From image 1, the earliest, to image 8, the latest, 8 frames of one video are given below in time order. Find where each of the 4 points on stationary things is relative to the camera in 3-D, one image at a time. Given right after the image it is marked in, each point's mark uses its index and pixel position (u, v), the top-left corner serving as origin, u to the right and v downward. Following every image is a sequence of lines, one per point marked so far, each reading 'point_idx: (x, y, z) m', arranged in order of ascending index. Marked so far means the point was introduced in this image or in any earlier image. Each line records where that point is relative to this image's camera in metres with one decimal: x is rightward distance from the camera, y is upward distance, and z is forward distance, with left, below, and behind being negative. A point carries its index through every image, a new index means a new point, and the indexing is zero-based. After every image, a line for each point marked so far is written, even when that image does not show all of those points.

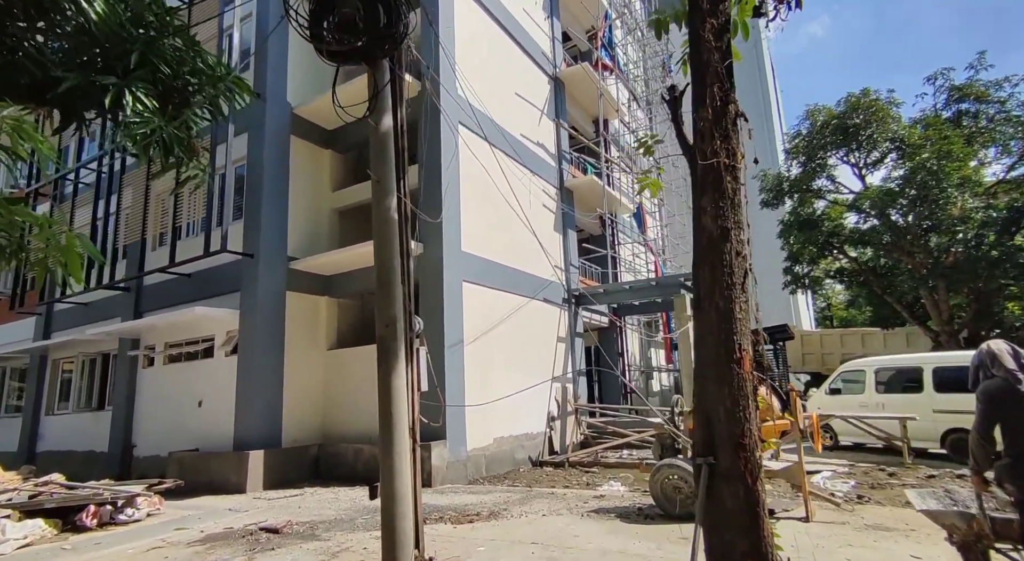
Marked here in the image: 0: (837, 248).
0: (+9.1, +0.9, +15.7) m
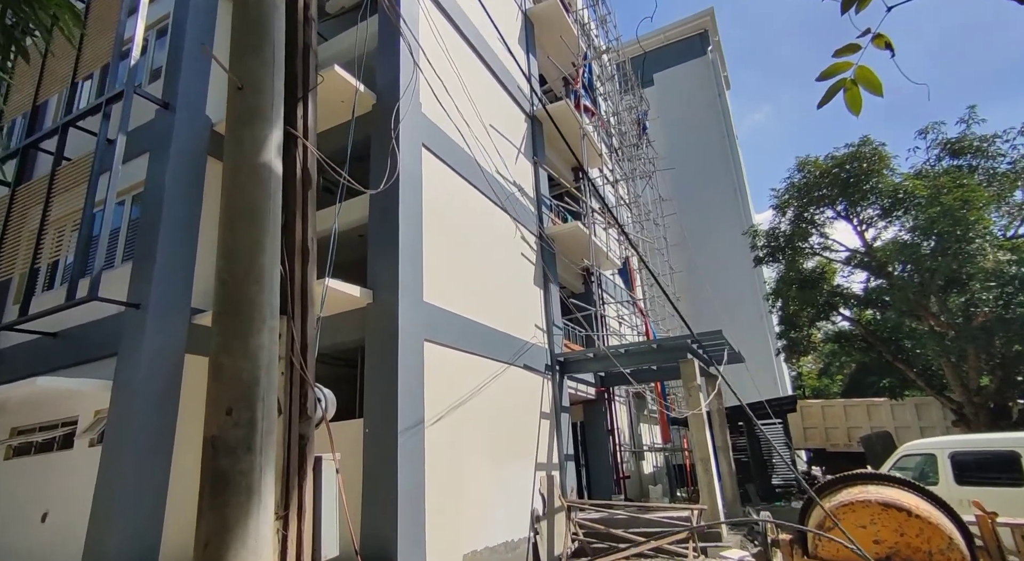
0: (+8.3, -0.8, +14.2) m
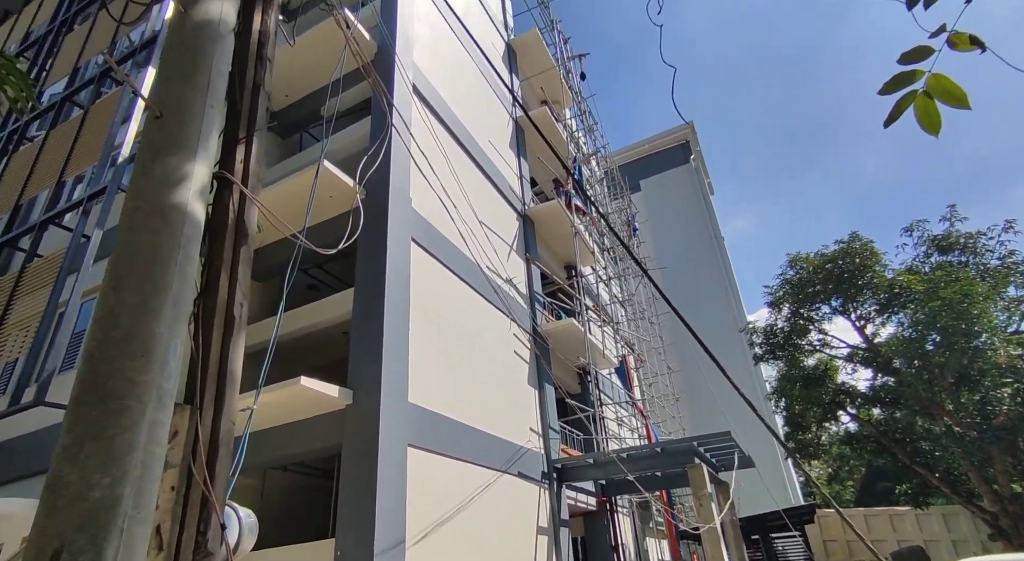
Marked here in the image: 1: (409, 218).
0: (+8.2, -3.1, +13.6) m
1: (-1.4, +0.8, +7.6) m
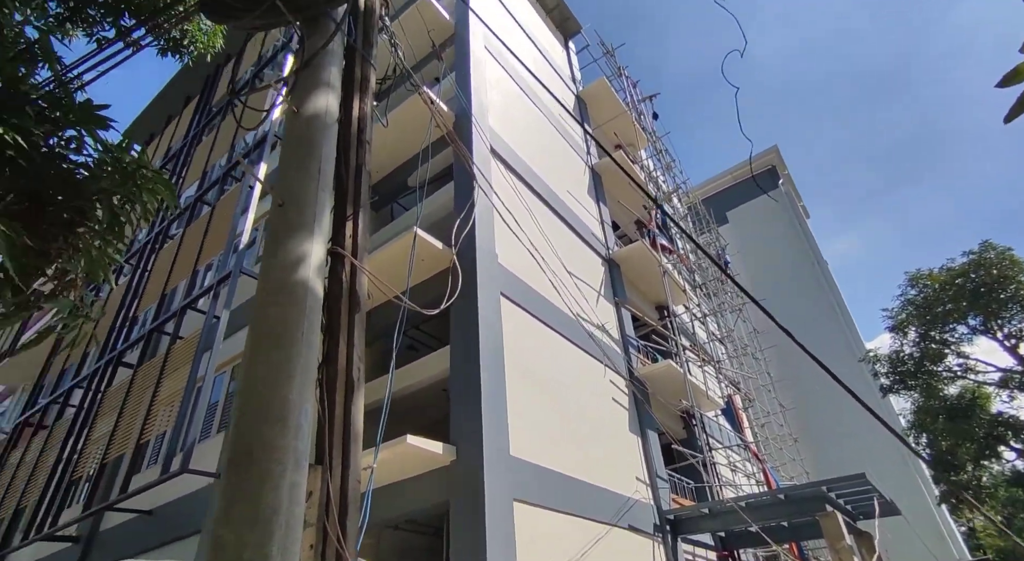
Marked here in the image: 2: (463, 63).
0: (+10.5, -3.4, +11.9) m
1: (-0.2, +0.1, +7.7) m
2: (-0.8, +3.7, +9.5) m
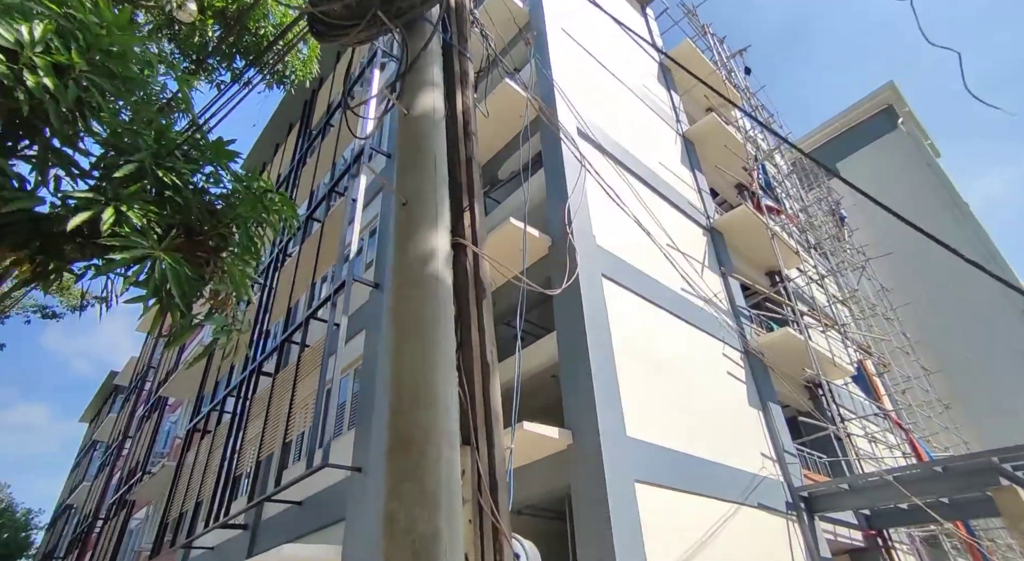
0: (+12.6, -2.0, +10.0) m
1: (+1.1, +0.3, +7.7) m
2: (+0.5, +3.9, +9.5) m
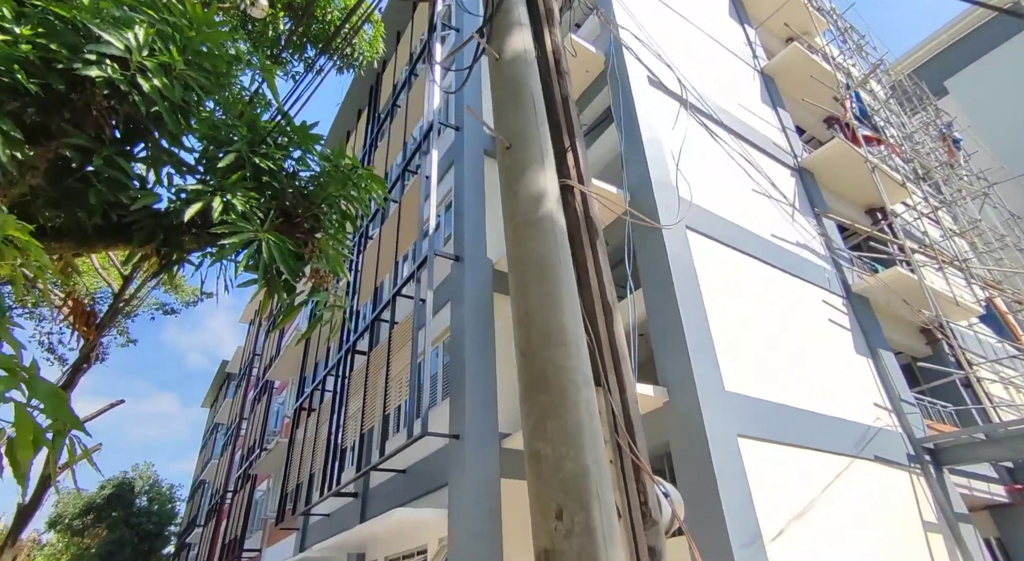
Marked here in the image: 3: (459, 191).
0: (+14.0, -0.4, +8.3) m
1: (+2.2, +1.0, +7.4) m
2: (+1.4, +4.6, +9.1) m
3: (-0.9, +1.5, +9.3) m
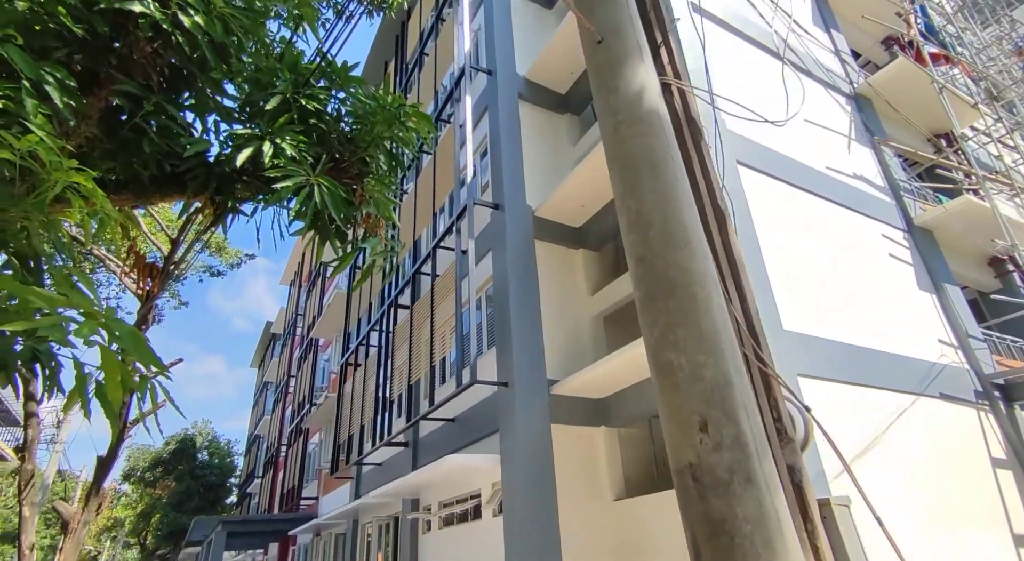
0: (+14.6, +0.9, +7.4) m
1: (+2.7, +1.7, +7.0) m
2: (+1.9, +5.4, +8.4) m
3: (-0.3, +2.3, +9.0) m
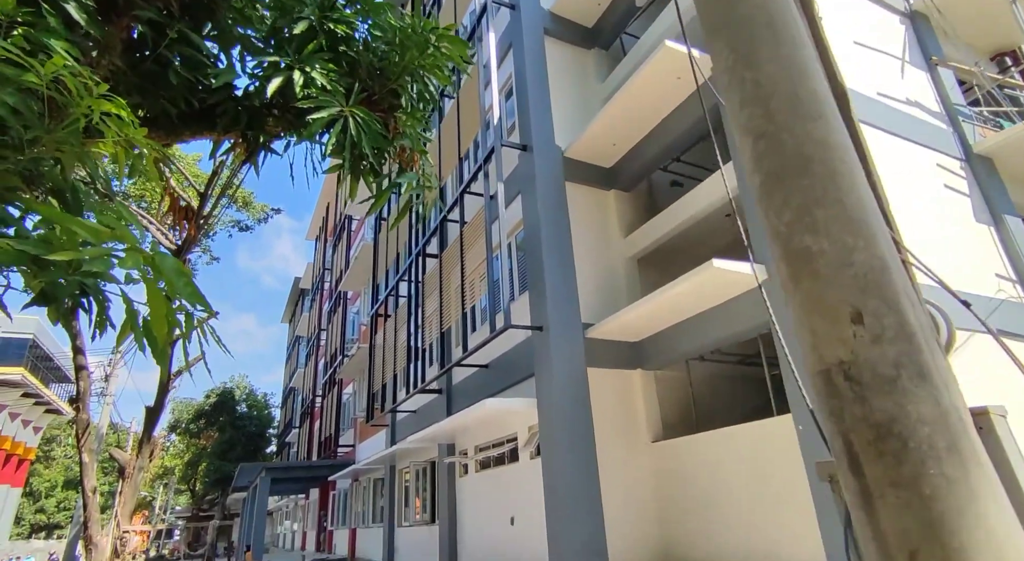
0: (+15.0, +2.0, +6.5) m
1: (+3.1, +2.5, +6.6) m
2: (+2.2, +6.3, +7.7) m
3: (+0.1, +3.2, +8.7) m
